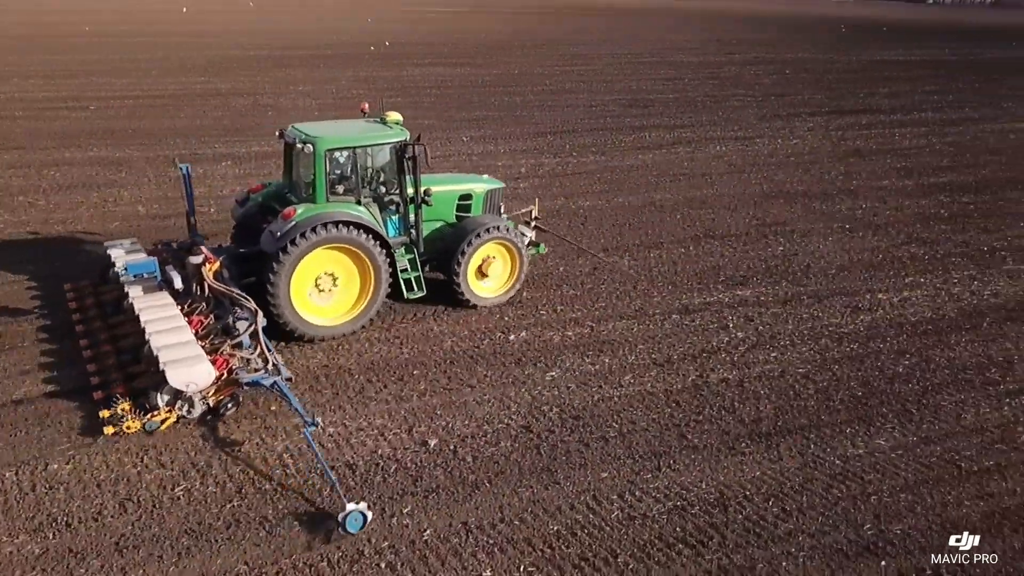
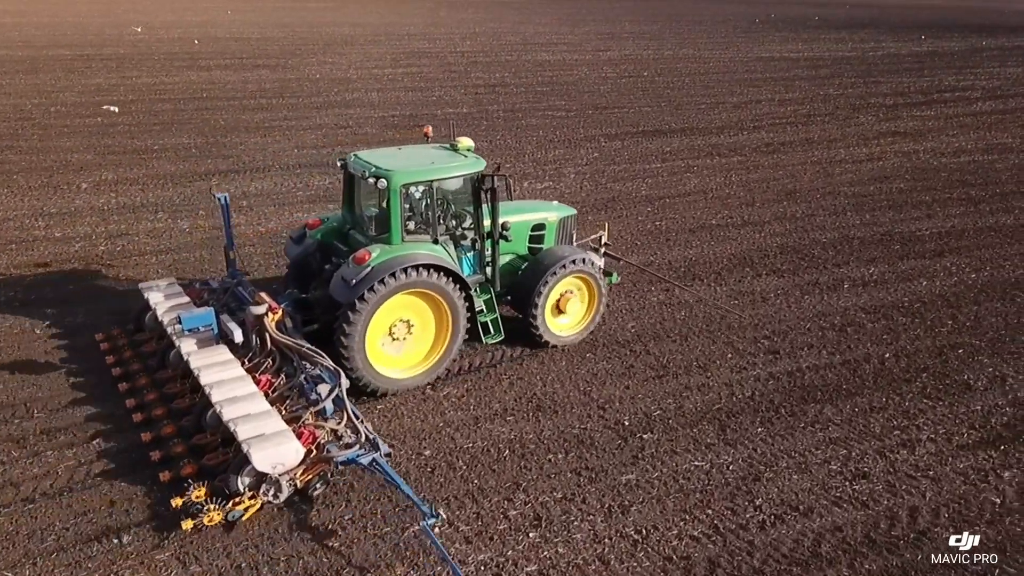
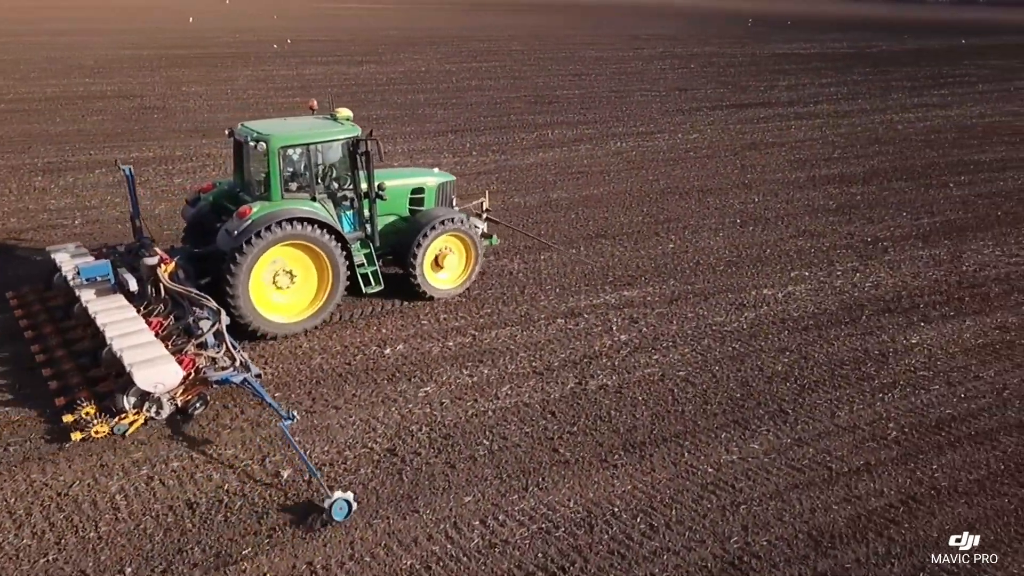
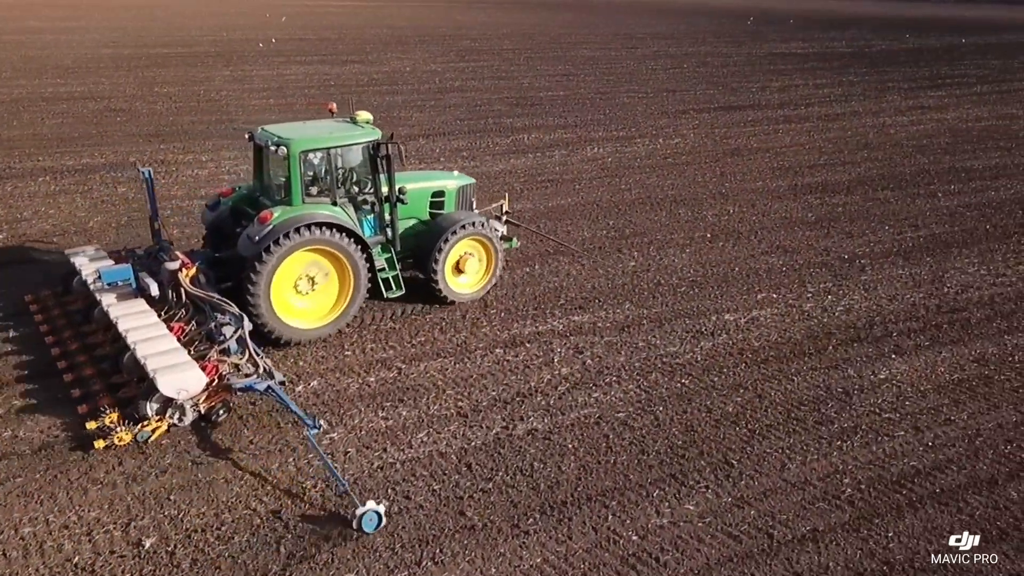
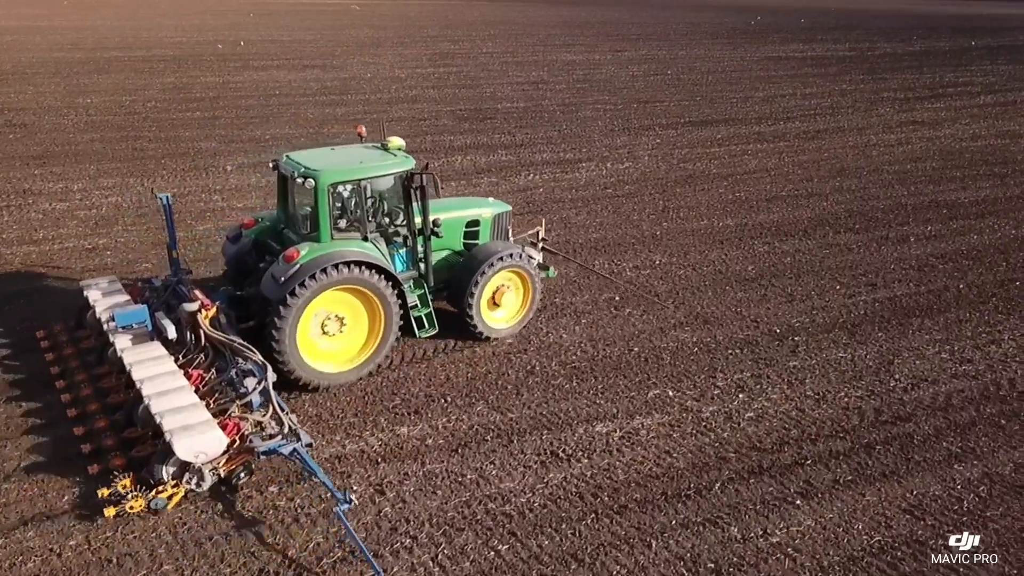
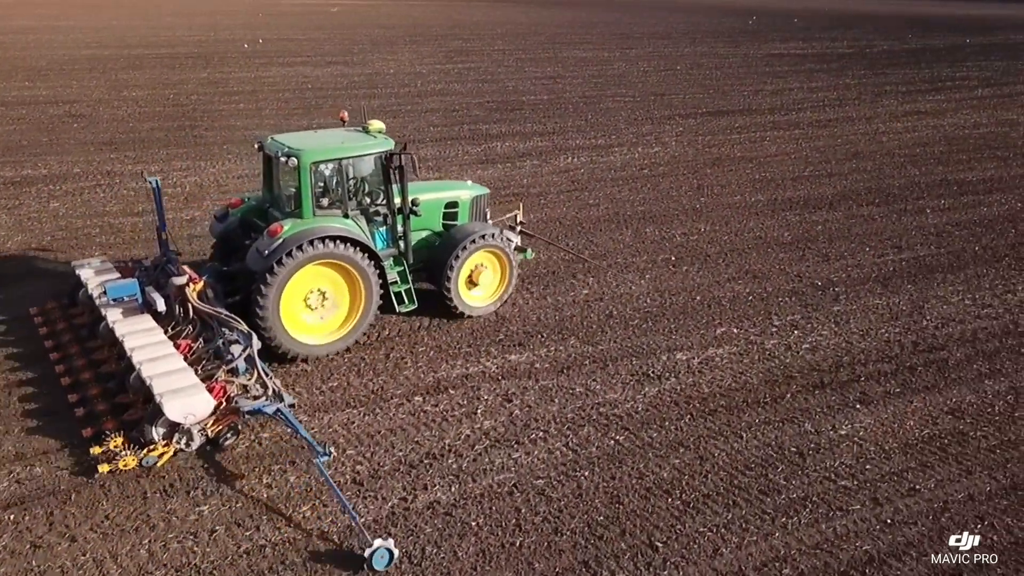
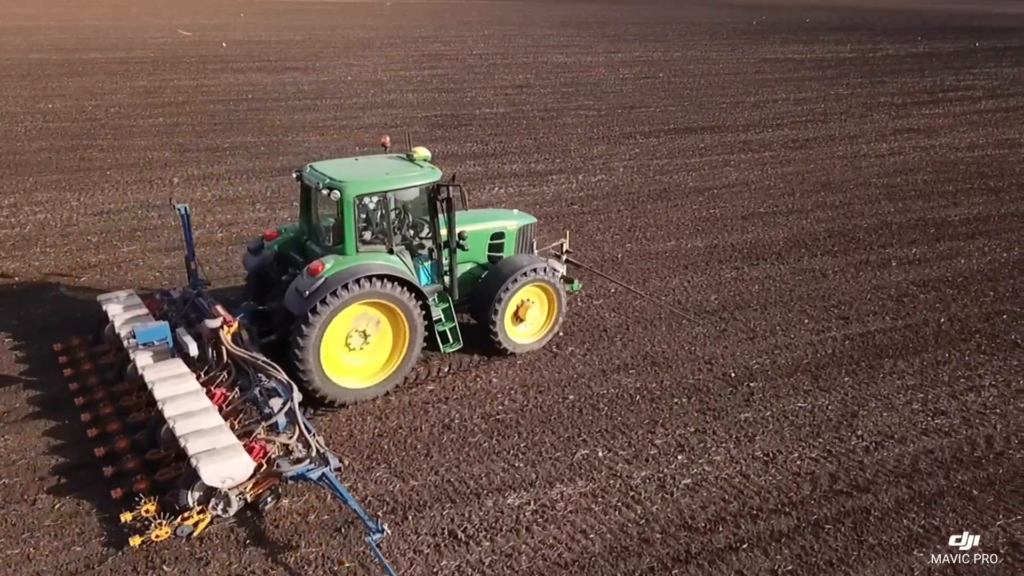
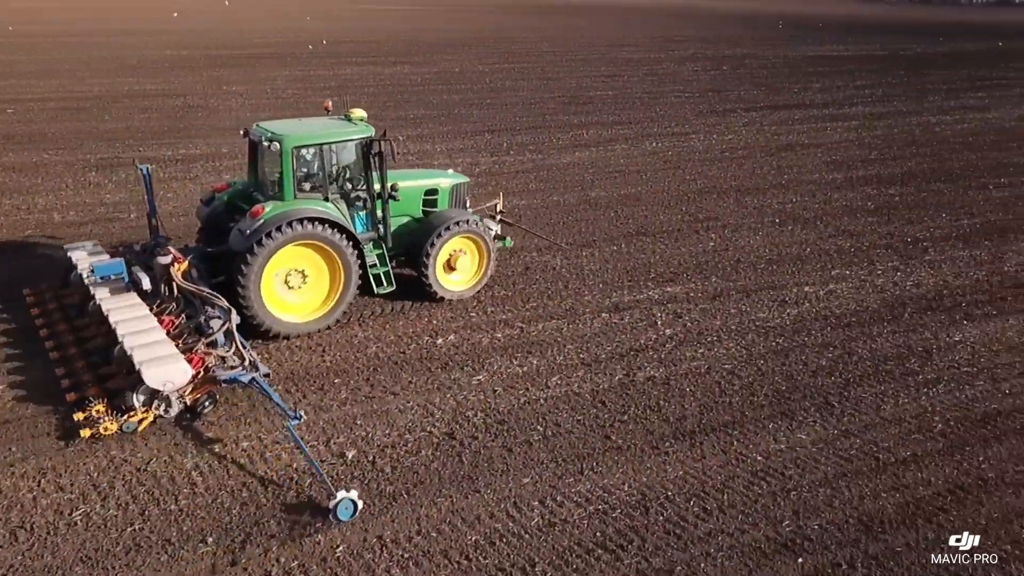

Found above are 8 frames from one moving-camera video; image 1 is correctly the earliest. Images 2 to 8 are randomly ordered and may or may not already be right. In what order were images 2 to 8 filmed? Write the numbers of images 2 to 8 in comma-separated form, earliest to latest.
8, 3, 4, 6, 5, 7, 2
